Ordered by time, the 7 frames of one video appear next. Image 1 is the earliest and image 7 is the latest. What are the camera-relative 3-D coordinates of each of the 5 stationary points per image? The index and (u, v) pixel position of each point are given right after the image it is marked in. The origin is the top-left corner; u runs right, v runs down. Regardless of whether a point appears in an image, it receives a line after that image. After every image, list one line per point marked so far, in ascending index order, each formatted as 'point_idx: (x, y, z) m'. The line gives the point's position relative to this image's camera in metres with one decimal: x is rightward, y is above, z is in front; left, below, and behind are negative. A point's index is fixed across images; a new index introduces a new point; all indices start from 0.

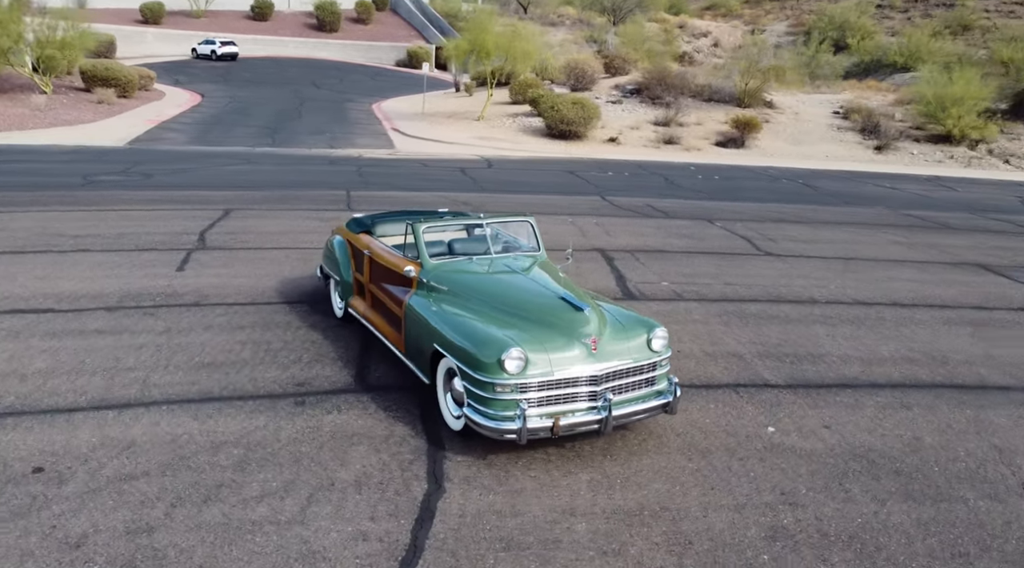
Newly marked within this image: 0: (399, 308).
0: (-0.9, -0.2, +5.5) m
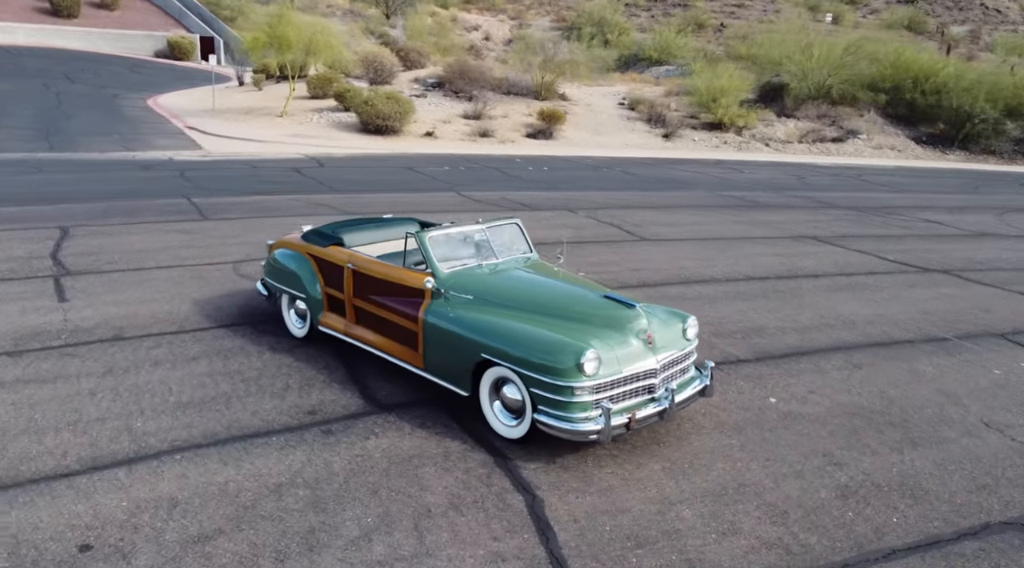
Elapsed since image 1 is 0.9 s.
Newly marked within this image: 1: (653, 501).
0: (-0.7, -0.3, +5.3) m
1: (+0.8, -1.3, +4.1) m
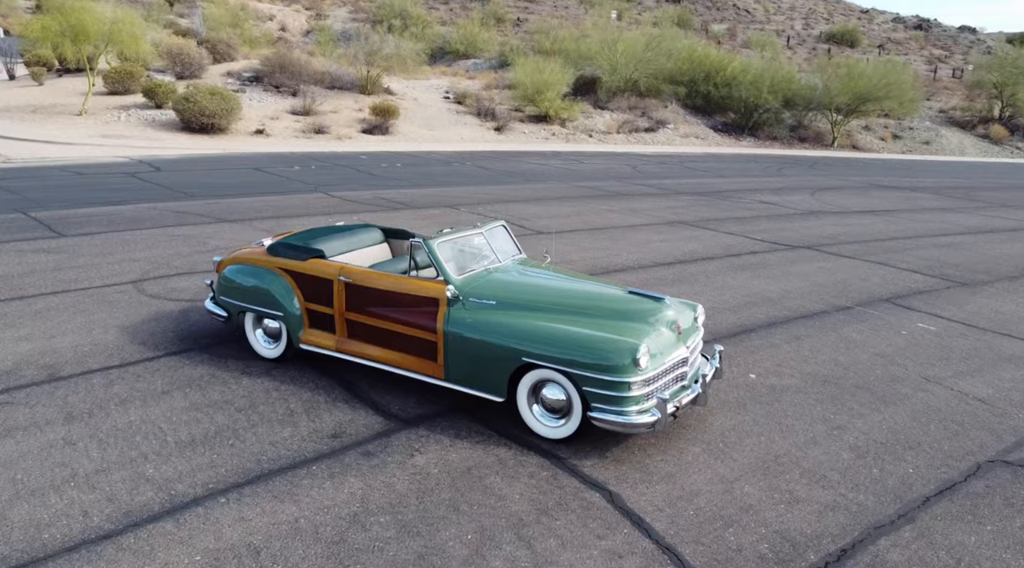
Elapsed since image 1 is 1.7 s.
0: (-0.6, -0.3, +5.2) m
1: (+1.3, -1.2, +4.4) m
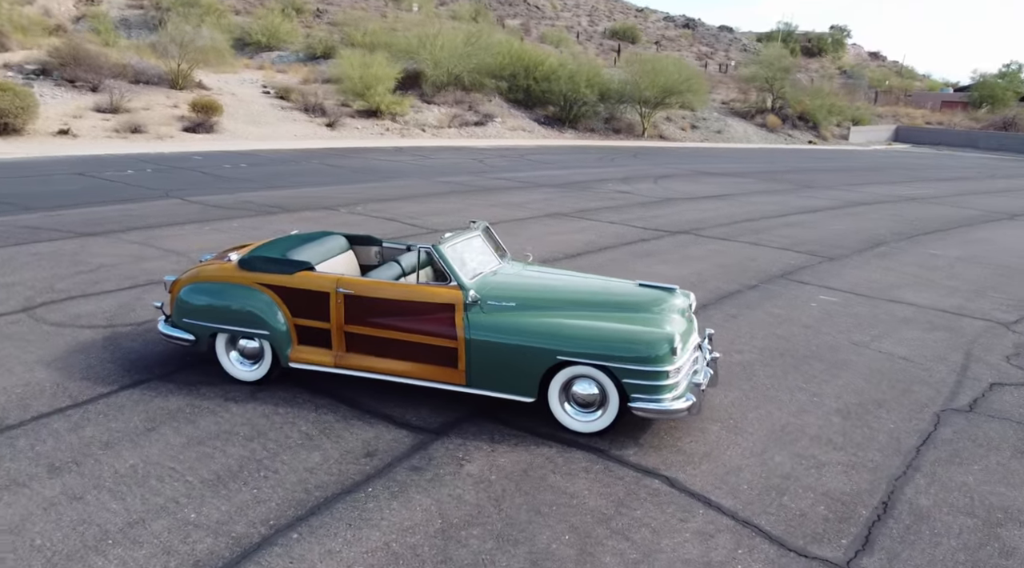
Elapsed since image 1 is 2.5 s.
0: (-0.5, -0.4, +5.1) m
1: (+1.6, -1.1, +4.7) m
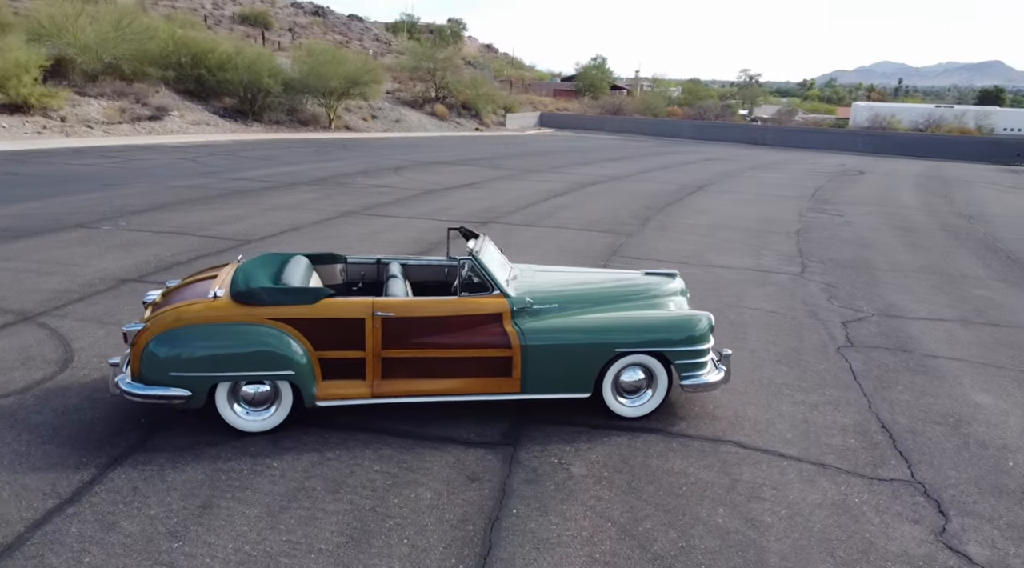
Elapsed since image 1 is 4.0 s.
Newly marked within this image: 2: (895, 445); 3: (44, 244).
0: (-0.1, -0.5, +5.0) m
1: (+2.0, -1.0, +5.5) m
2: (+2.8, -1.2, +5.2) m
3: (-8.2, +0.7, +13.1) m
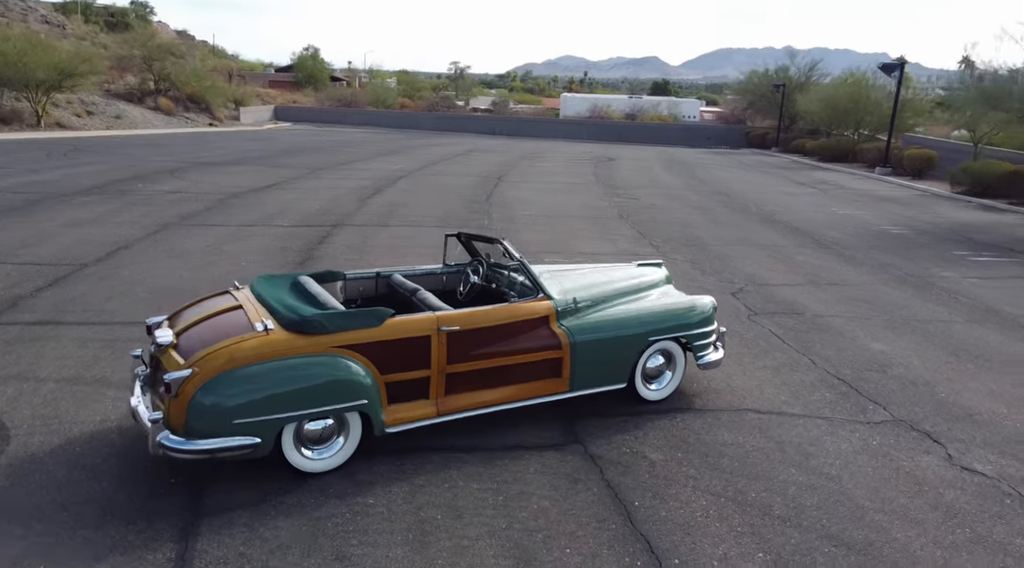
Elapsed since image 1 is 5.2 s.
0: (+0.3, -0.5, +5.1) m
1: (+2.1, -0.8, +6.2) m
2: (+3.0, -1.0, +6.2) m
3: (-9.9, 0.0, +10.3) m
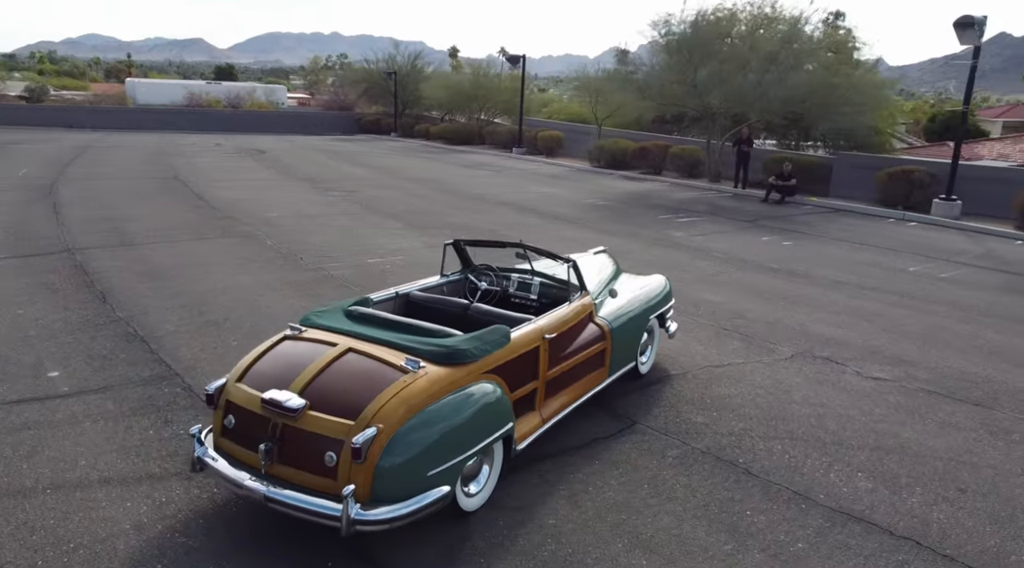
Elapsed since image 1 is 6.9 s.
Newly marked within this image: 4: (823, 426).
0: (+0.7, -0.5, +5.4) m
1: (+1.9, -0.6, +7.2) m
2: (+2.7, -0.6, +7.7) m
3: (-10.7, -1.4, +5.4) m
4: (+2.4, -1.1, +5.3) m
